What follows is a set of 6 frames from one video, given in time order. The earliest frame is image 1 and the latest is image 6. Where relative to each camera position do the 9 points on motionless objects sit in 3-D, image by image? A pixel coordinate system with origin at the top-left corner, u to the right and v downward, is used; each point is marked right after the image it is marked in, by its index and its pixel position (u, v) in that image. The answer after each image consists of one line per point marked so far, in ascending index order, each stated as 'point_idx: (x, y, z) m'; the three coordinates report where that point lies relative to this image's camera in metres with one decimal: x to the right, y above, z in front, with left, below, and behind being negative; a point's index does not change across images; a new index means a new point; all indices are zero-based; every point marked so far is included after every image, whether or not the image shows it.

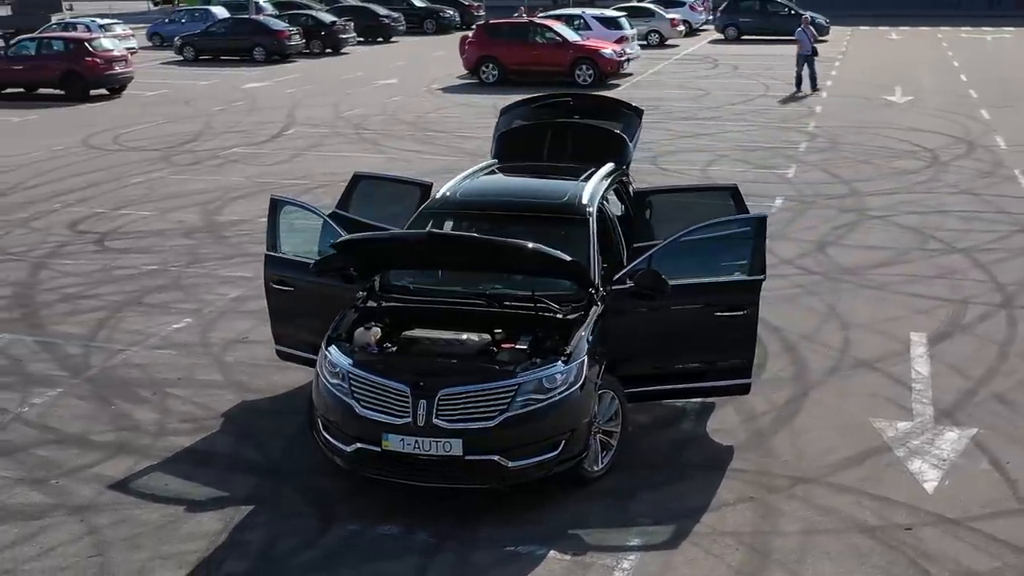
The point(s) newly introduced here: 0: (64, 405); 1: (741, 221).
0: (-3.3, -0.9, +8.6) m
1: (+1.5, +0.4, +7.7) m
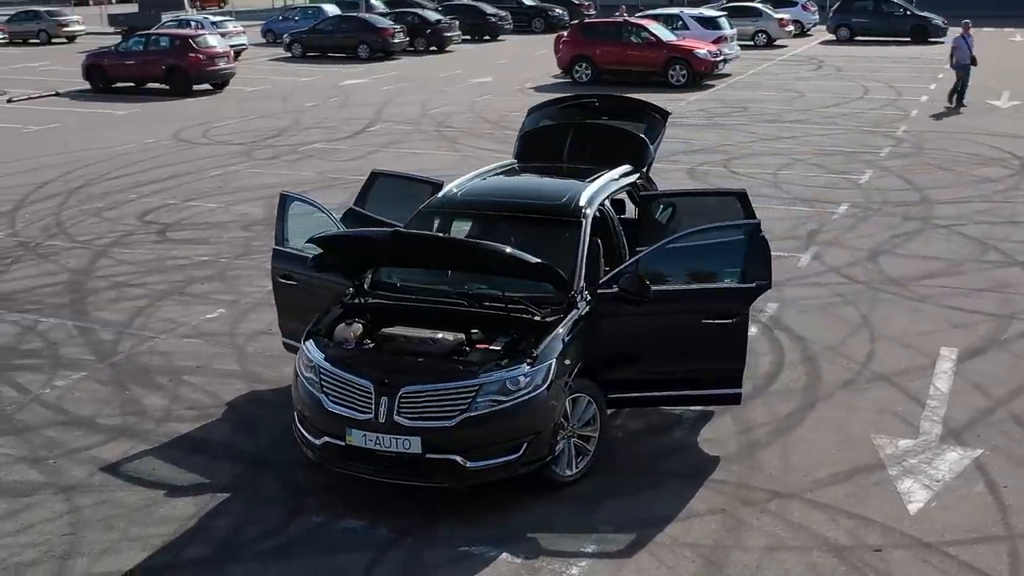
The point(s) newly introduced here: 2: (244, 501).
0: (-3.3, -0.8, +9.0) m
1: (+1.4, +0.4, +7.6) m
2: (-1.6, -1.3, +7.1) m
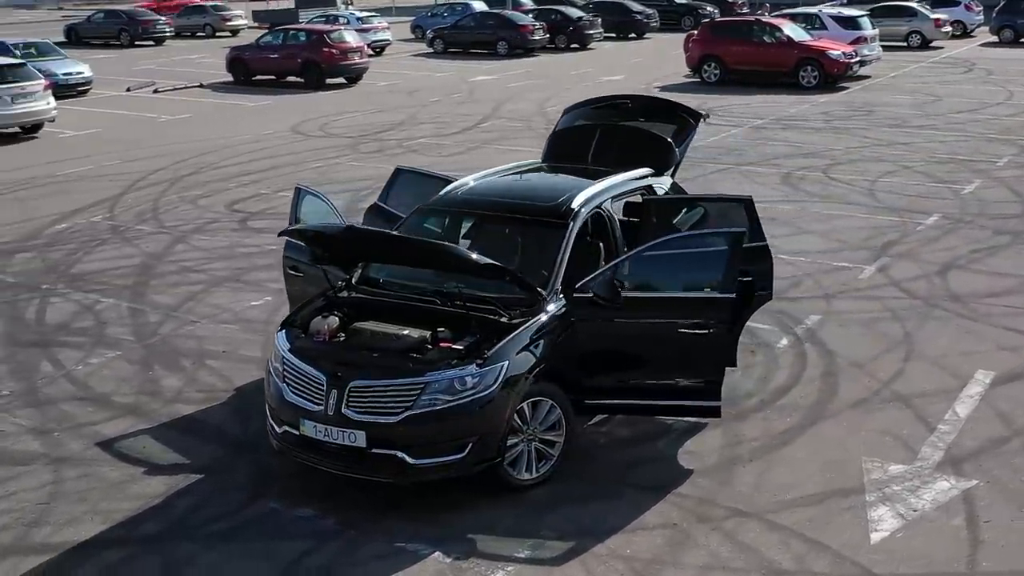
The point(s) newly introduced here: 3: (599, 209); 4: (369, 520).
0: (-3.2, -0.6, +9.4) m
1: (+1.3, +0.3, +7.3) m
2: (-1.9, -1.2, +7.3) m
3: (+0.6, +0.6, +8.2) m
4: (-0.8, -1.4, +6.8) m
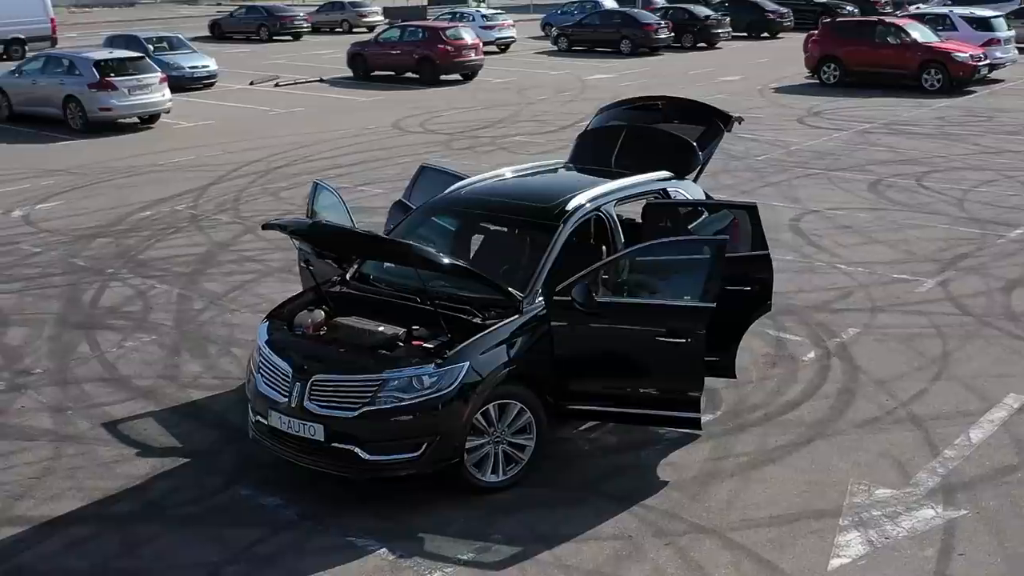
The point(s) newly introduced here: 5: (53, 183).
0: (-3.1, -0.5, +9.8) m
1: (+1.1, +0.3, +7.1) m
2: (-2.1, -1.2, +7.5) m
3: (+0.6, +0.5, +8.0) m
4: (-1.1, -1.3, +6.9) m
5: (-6.7, +1.5, +16.9) m
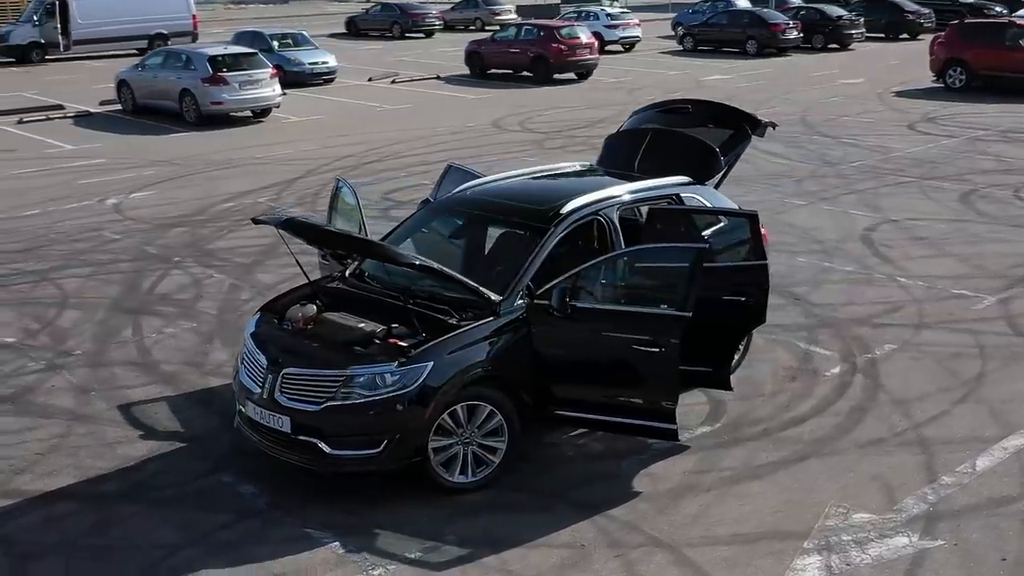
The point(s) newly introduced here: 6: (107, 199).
0: (-2.9, -0.4, +10.2) m
1: (+1.0, +0.2, +7.0) m
2: (-2.2, -1.1, +7.8) m
3: (+0.6, +0.5, +7.9) m
4: (-1.3, -1.3, +7.0) m
5: (-5.5, +1.7, +17.7) m
6: (-5.5, +1.2, +15.9) m
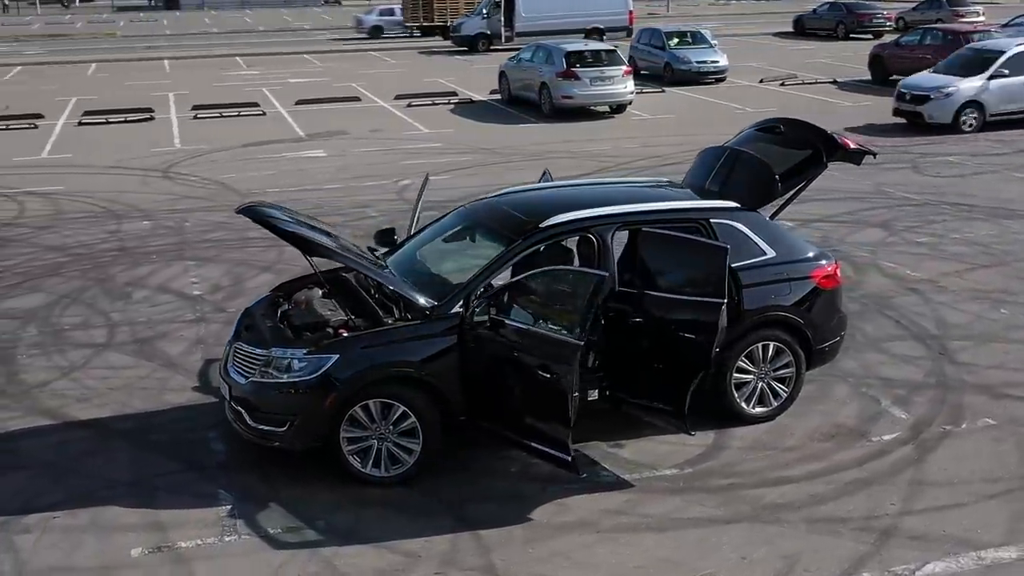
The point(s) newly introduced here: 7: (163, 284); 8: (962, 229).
0: (-1.8, -0.2, +11.2) m
1: (+0.4, +0.1, +6.6) m
2: (-2.2, -0.9, +8.7) m
3: (+0.5, +0.4, +7.7) m
4: (-1.8, -1.2, +7.7) m
5: (-0.8, +2.1, +19.0) m
6: (-1.7, +1.6, +17.5) m
7: (-3.6, 0.0, +12.1) m
8: (+5.3, +0.7, +13.7) m
